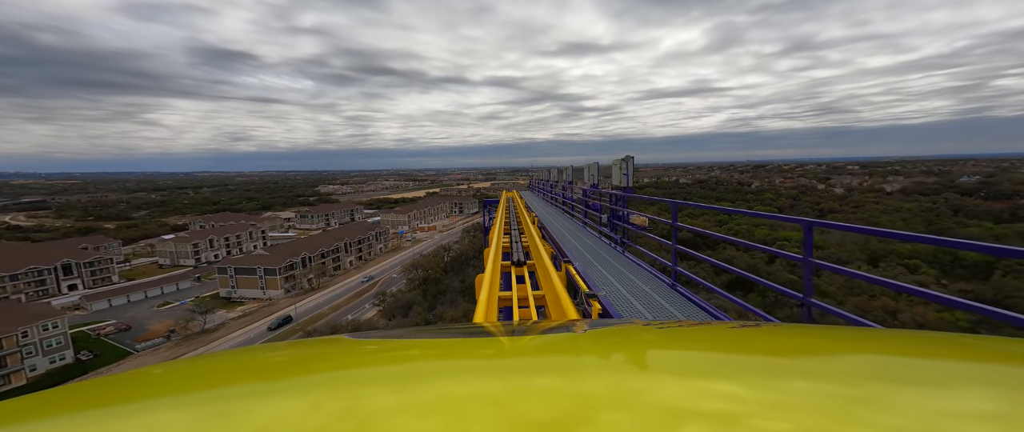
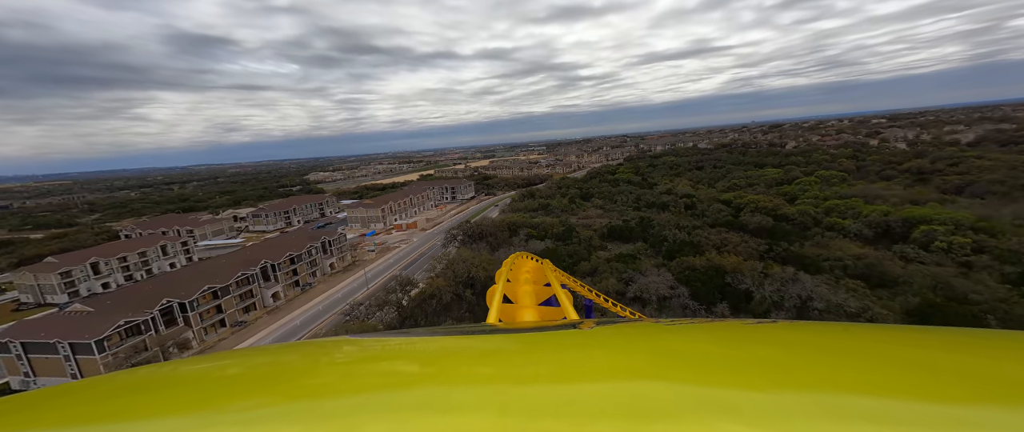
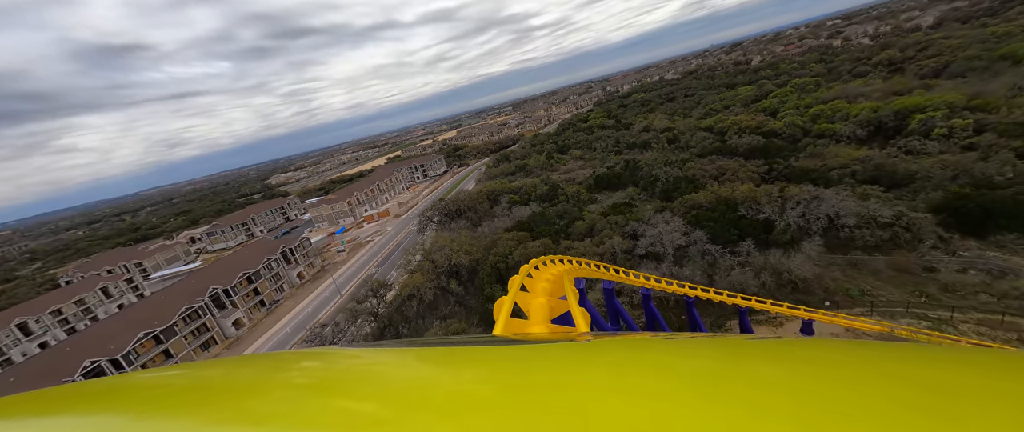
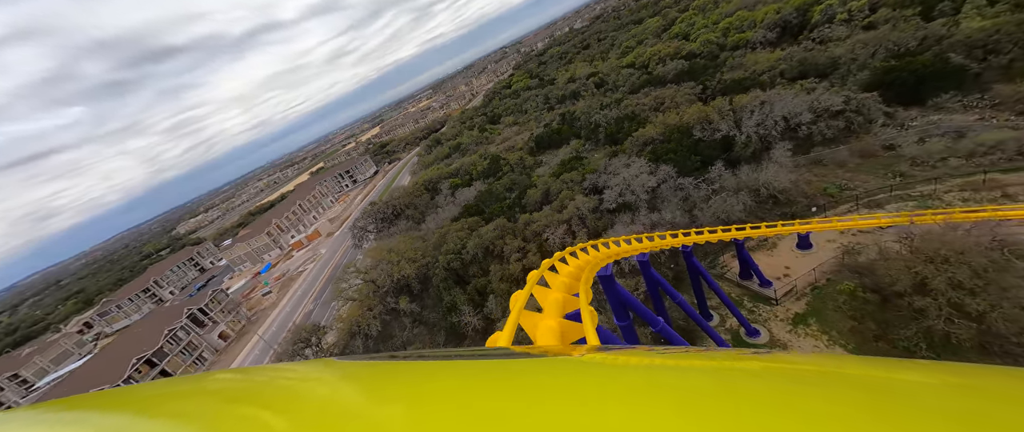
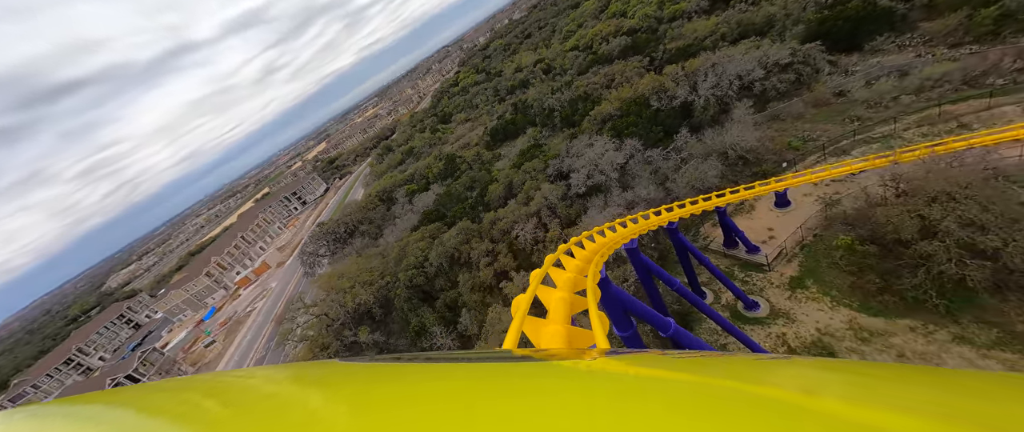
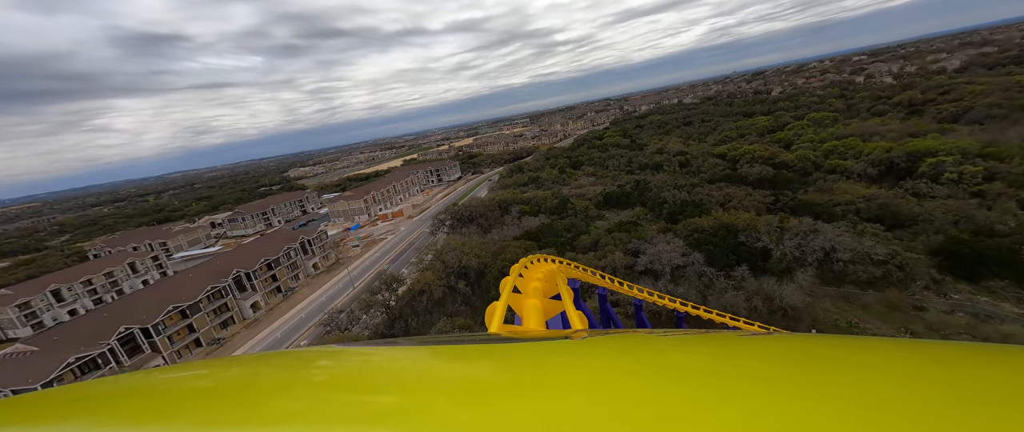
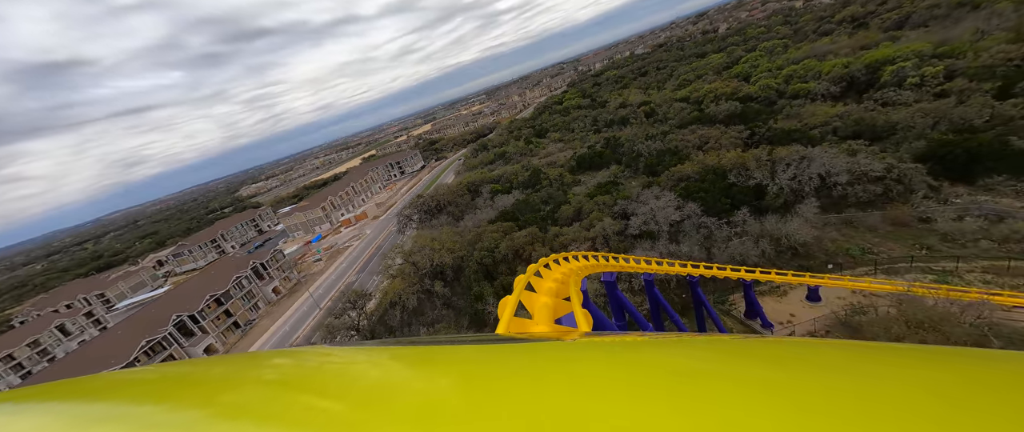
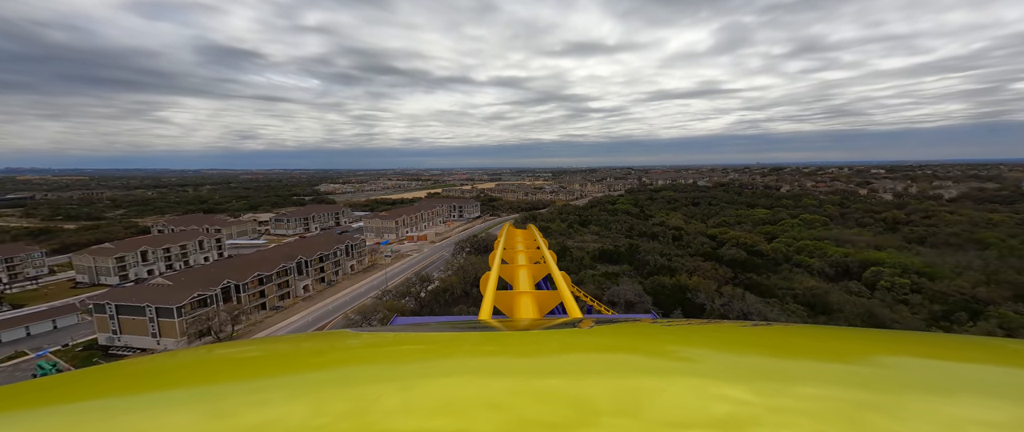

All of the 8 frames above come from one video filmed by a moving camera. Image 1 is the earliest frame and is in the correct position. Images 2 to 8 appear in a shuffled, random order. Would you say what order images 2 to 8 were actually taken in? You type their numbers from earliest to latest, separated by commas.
8, 2, 6, 3, 7, 4, 5
